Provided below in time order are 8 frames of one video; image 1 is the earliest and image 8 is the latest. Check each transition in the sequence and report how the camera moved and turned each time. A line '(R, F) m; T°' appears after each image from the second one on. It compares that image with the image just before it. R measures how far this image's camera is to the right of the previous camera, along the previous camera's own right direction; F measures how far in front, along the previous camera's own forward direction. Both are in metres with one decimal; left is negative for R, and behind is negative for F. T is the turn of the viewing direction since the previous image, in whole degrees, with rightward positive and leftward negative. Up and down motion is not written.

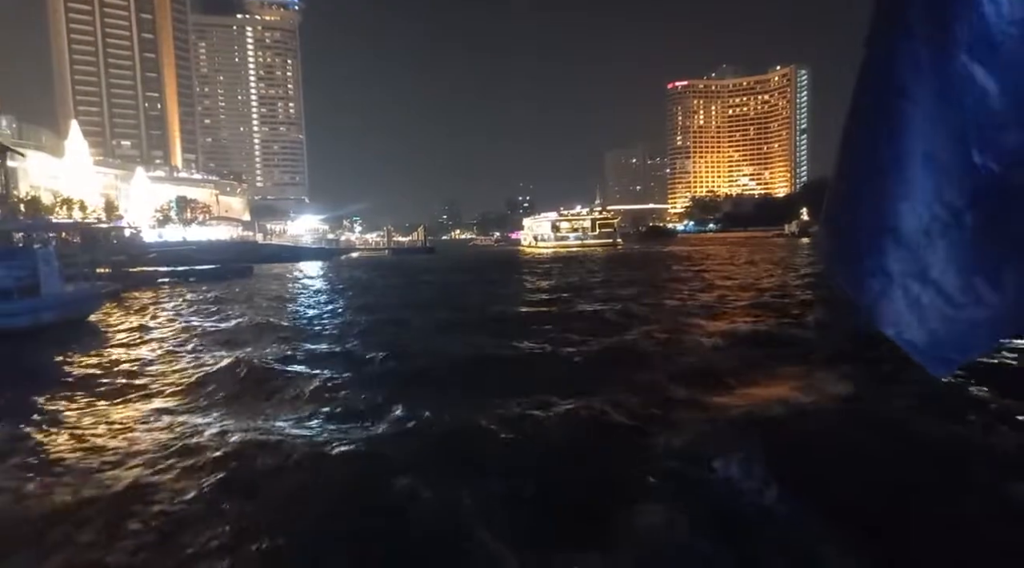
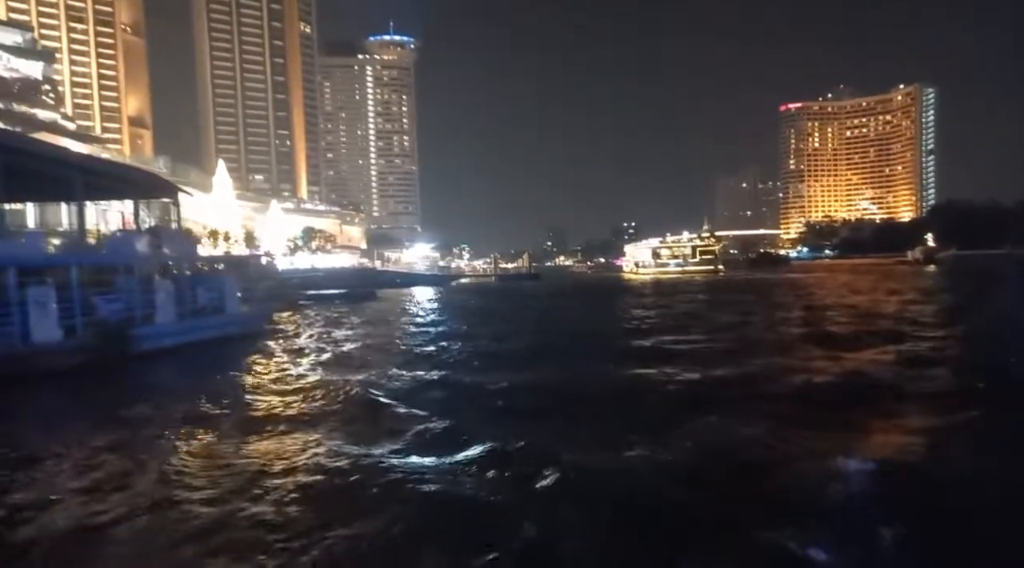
(+0.9, -5.0) m; -7°
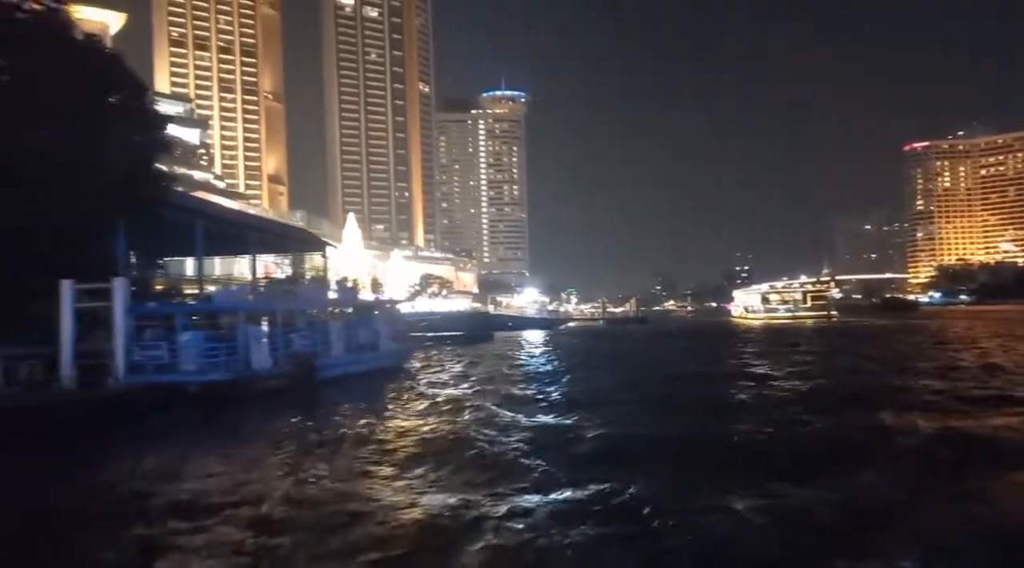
(+0.5, -4.6) m; -8°
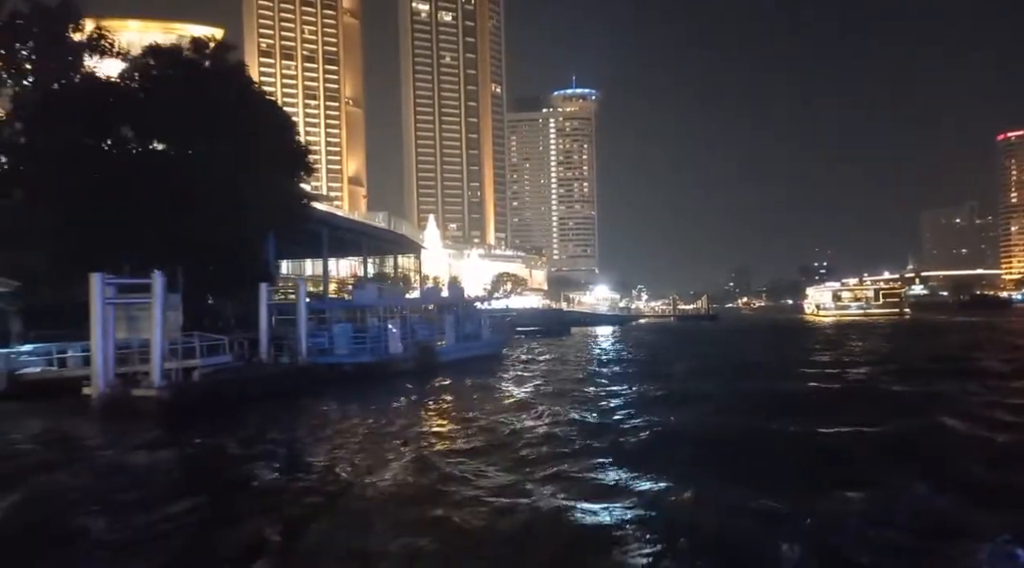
(-0.4, -3.4) m; -5°
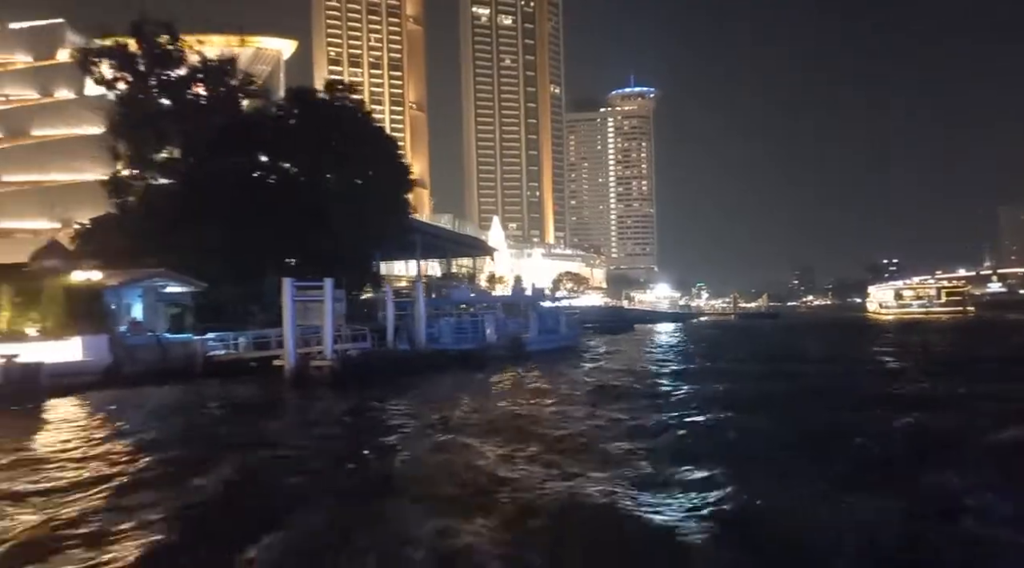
(-0.6, -3.1) m; -4°
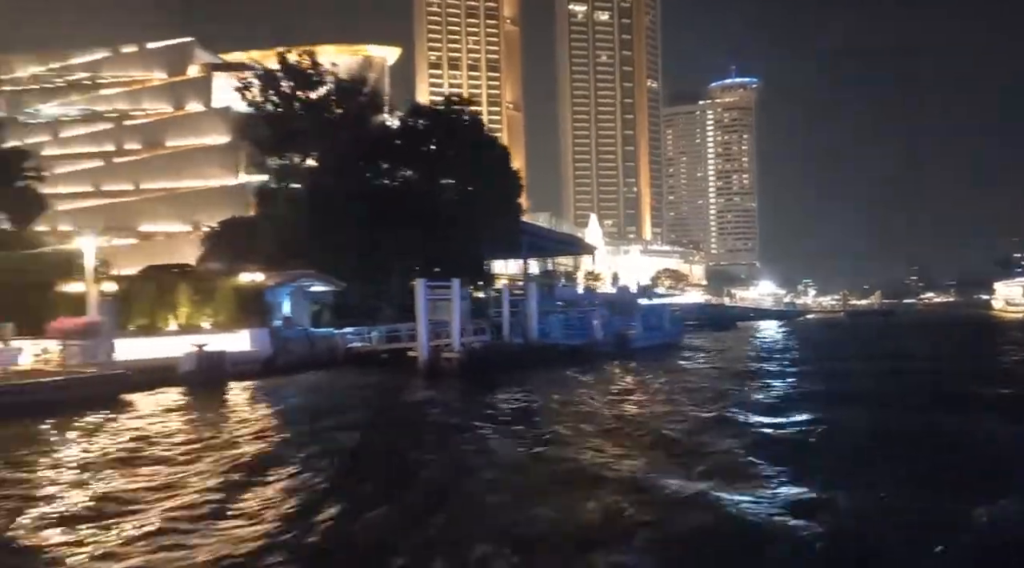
(-0.3, -1.4) m; -7°
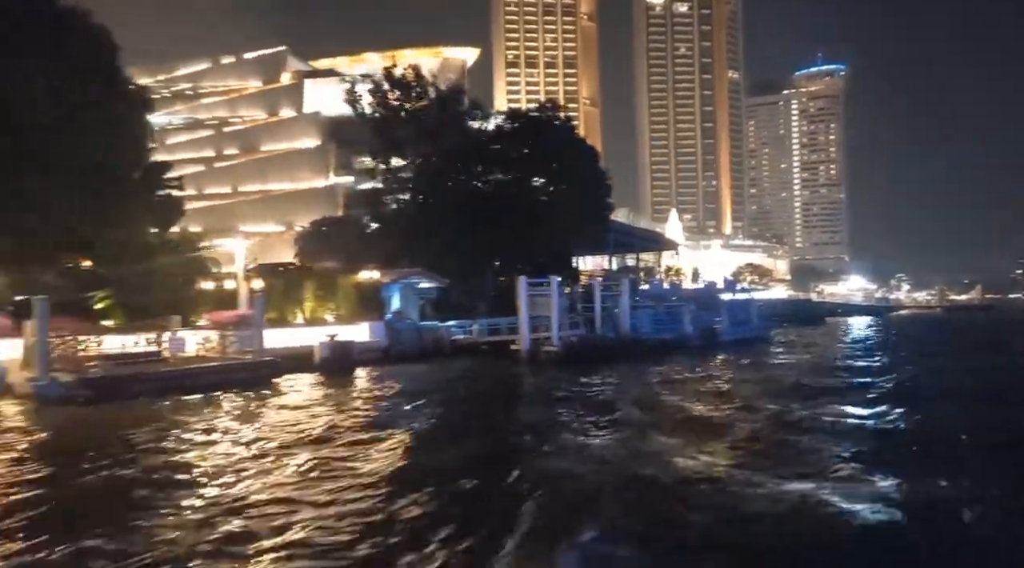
(-0.4, -1.2) m; -5°
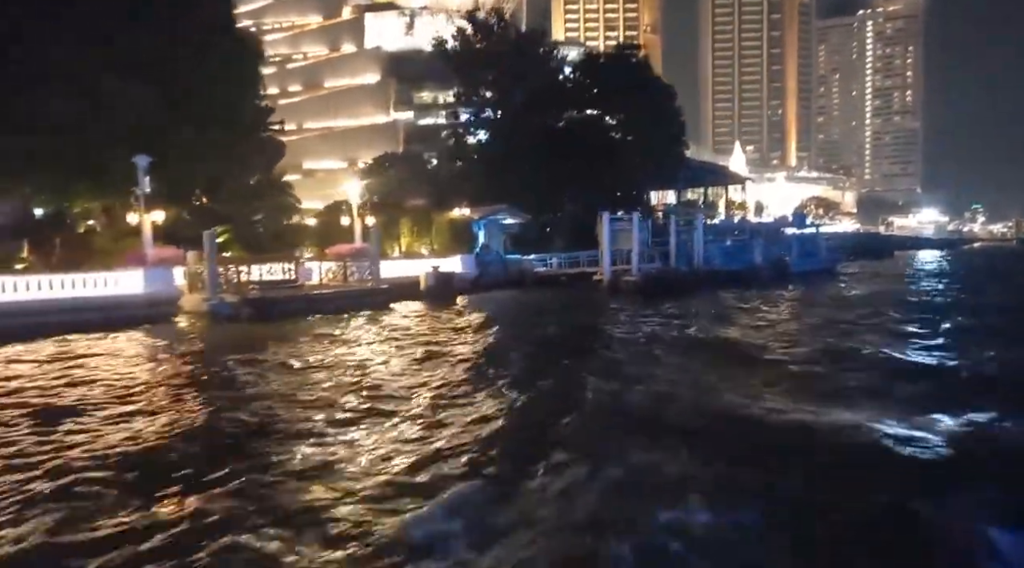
(-0.5, -1.3) m; -4°
